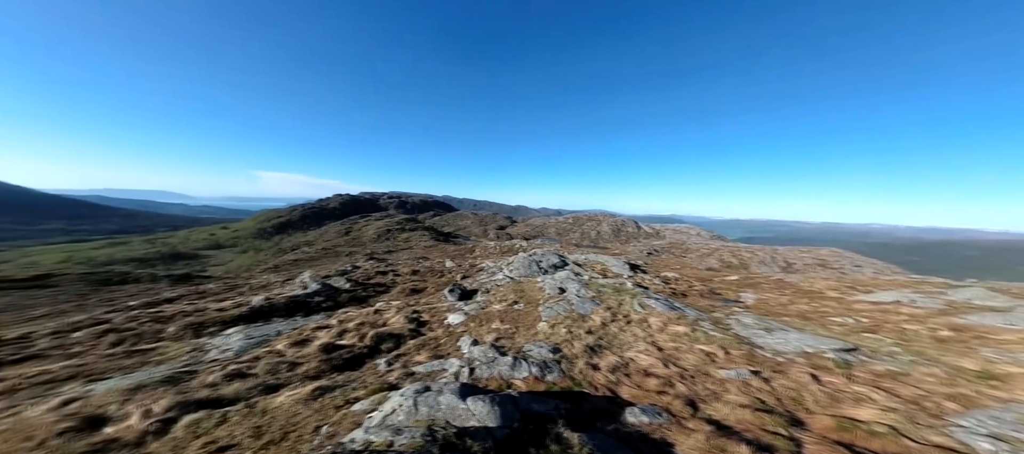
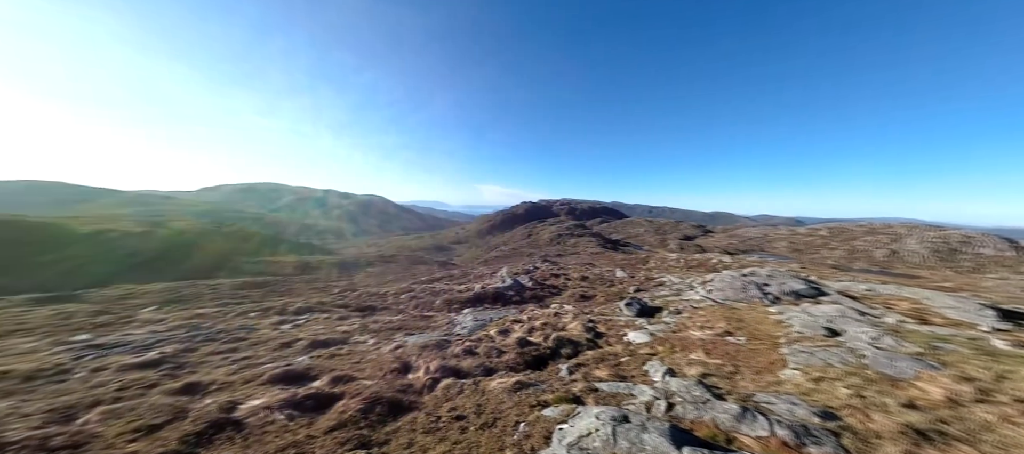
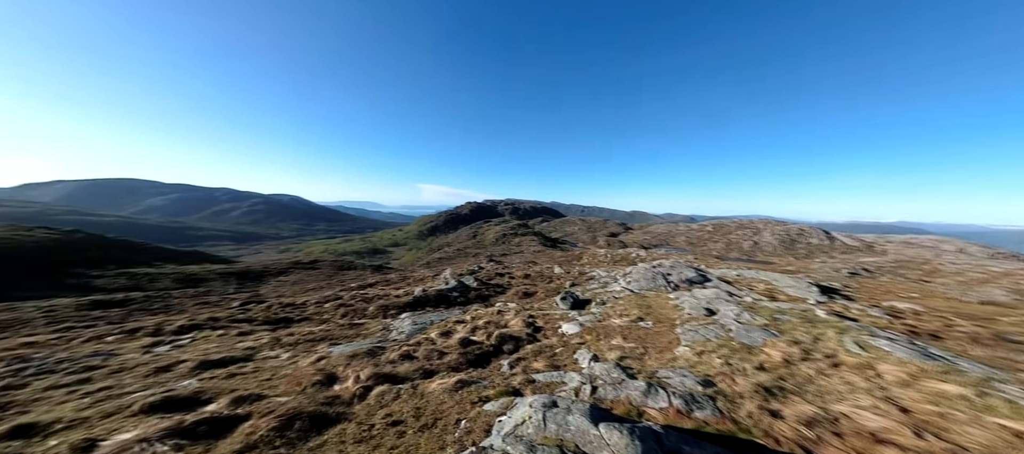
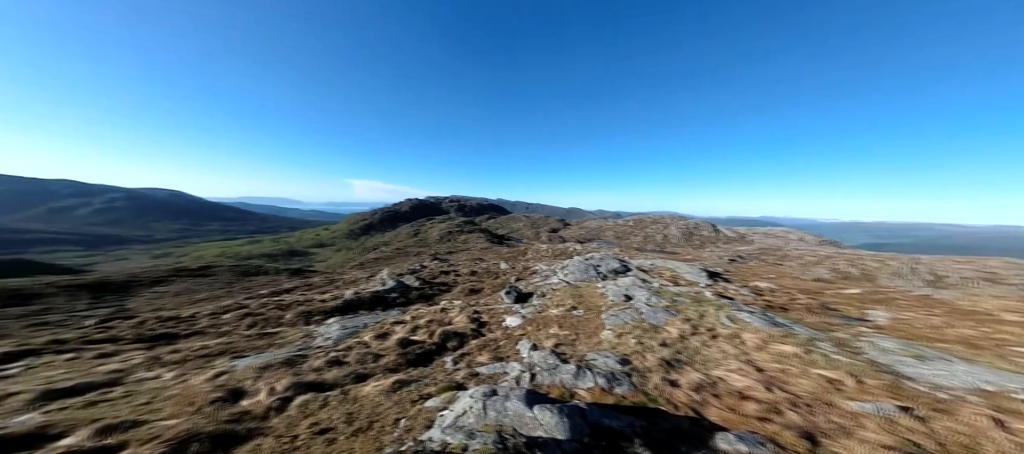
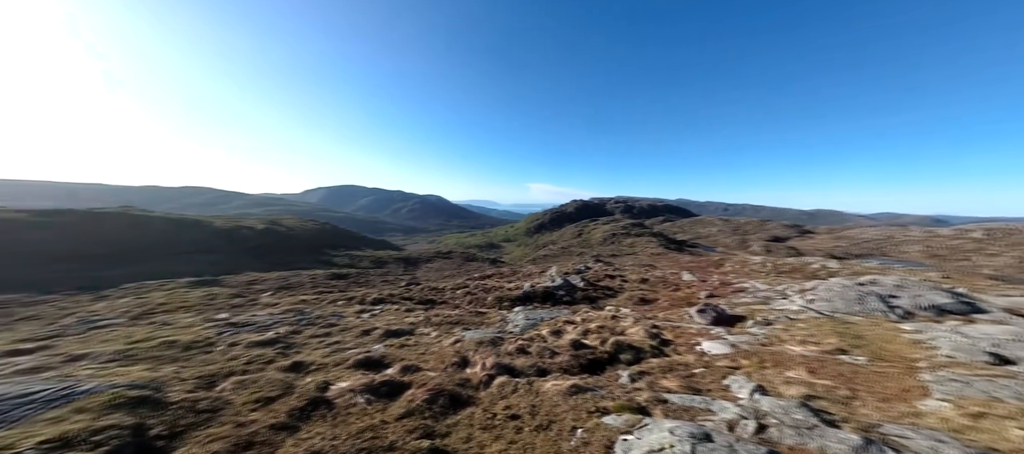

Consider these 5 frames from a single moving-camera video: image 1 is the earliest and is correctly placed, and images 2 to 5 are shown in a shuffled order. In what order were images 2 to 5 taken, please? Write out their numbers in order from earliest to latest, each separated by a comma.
4, 3, 2, 5
